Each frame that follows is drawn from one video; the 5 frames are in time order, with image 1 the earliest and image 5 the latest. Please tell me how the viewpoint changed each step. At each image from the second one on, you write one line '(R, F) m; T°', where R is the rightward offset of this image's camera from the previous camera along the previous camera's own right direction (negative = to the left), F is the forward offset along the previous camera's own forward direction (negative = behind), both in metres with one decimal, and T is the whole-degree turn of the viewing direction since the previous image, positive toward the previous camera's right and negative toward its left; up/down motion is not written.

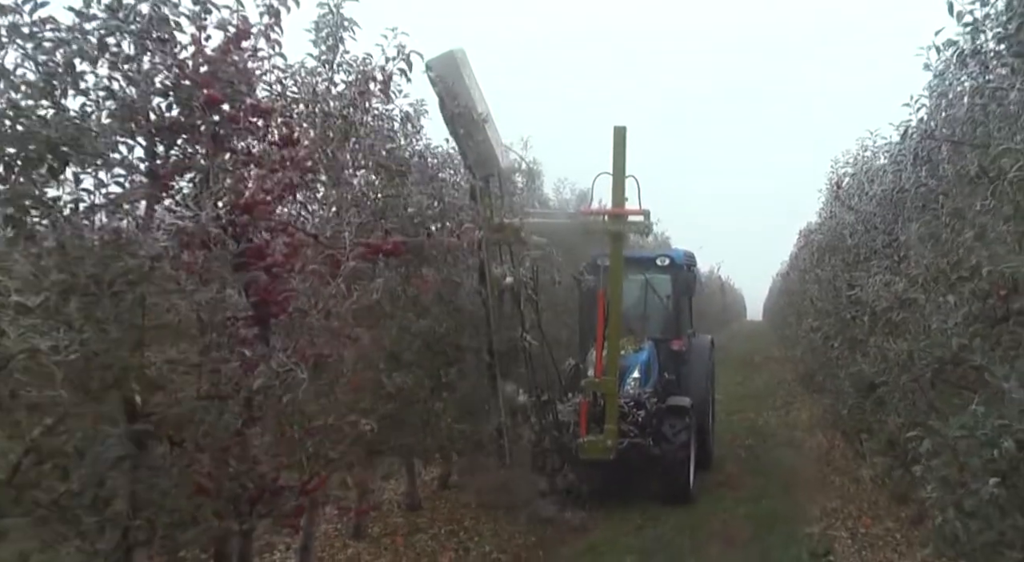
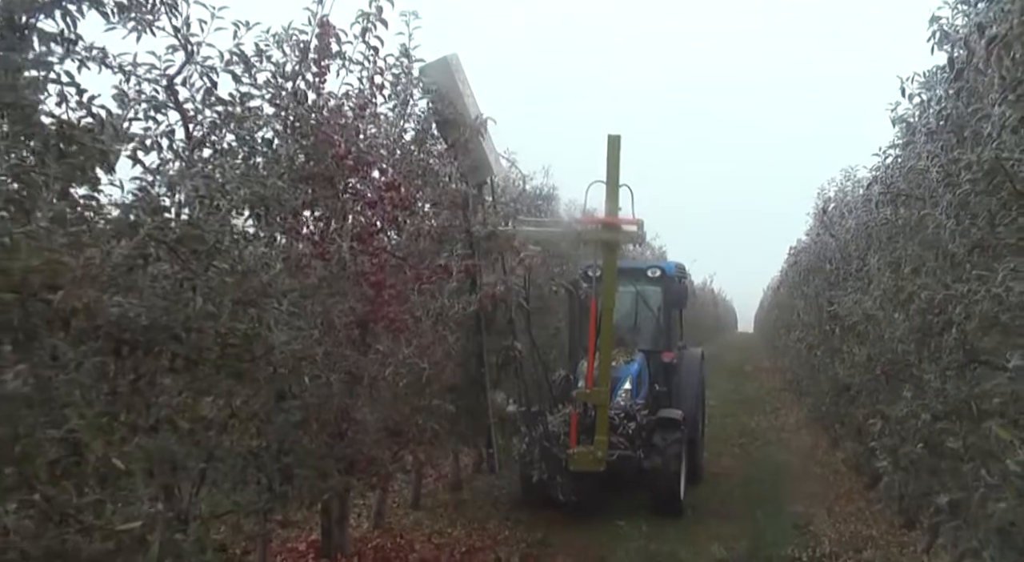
(-0.3, -1.0) m; +1°
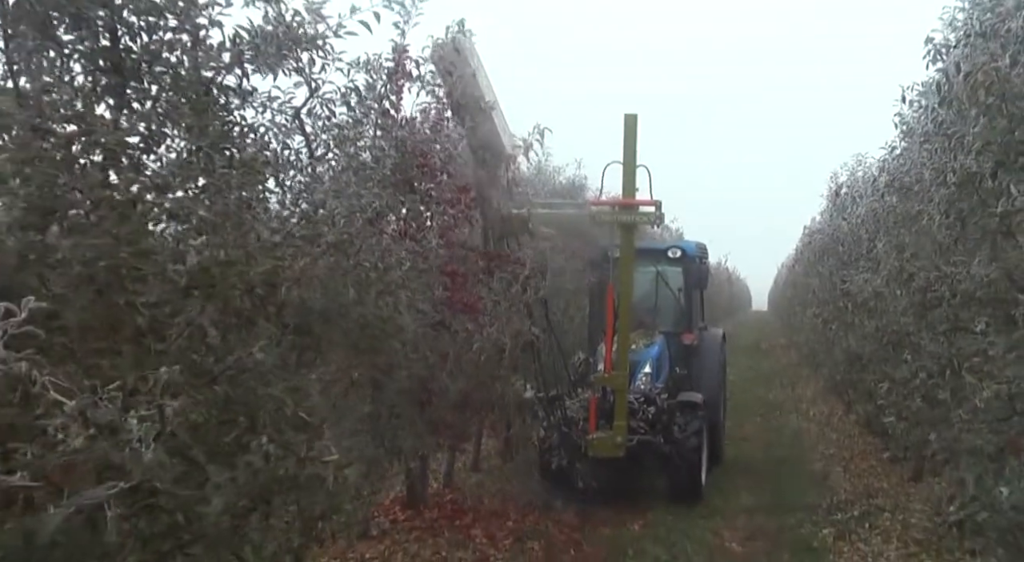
(-0.3, -0.8) m; -1°
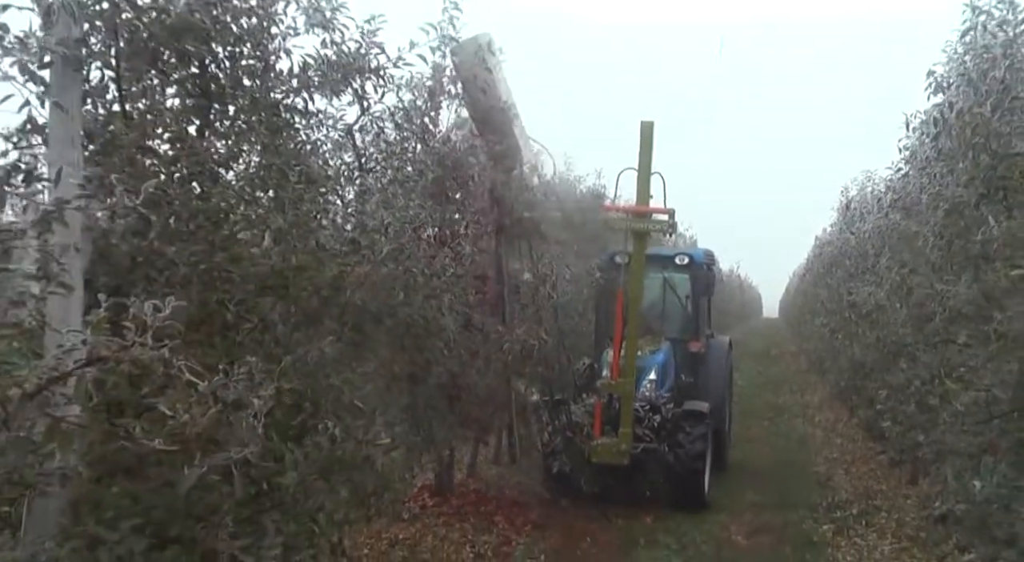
(-0.1, -0.4) m; -1°
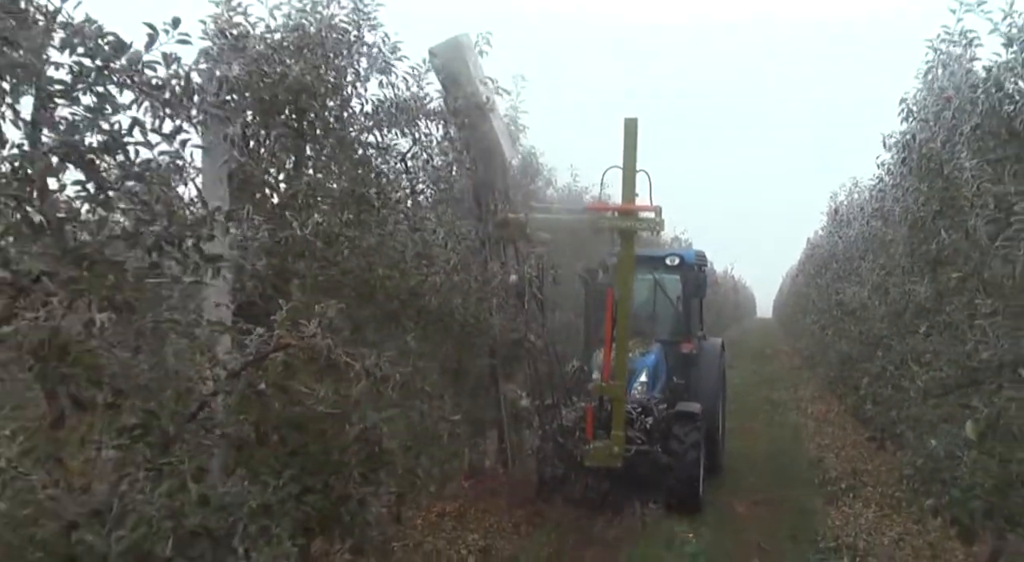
(-0.3, -0.8) m; 0°
